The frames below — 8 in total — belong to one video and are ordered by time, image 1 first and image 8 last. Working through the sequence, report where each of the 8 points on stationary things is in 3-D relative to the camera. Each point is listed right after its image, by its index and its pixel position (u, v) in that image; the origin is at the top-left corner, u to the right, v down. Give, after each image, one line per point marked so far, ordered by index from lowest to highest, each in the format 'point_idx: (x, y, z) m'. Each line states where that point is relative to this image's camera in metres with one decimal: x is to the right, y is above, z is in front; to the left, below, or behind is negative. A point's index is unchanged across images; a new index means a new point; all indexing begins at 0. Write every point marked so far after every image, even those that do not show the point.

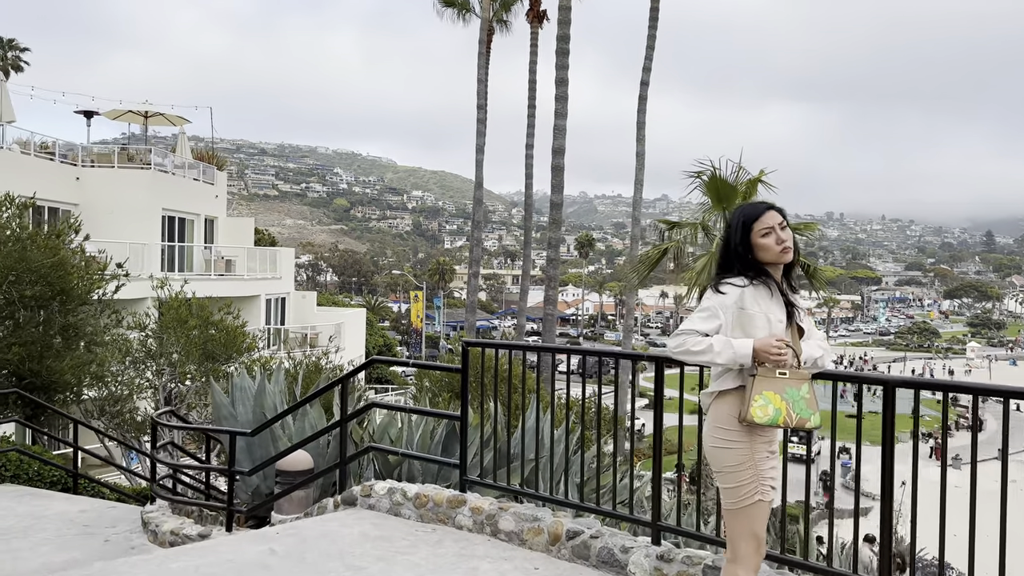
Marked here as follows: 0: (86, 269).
0: (-6.2, +0.3, +11.2) m
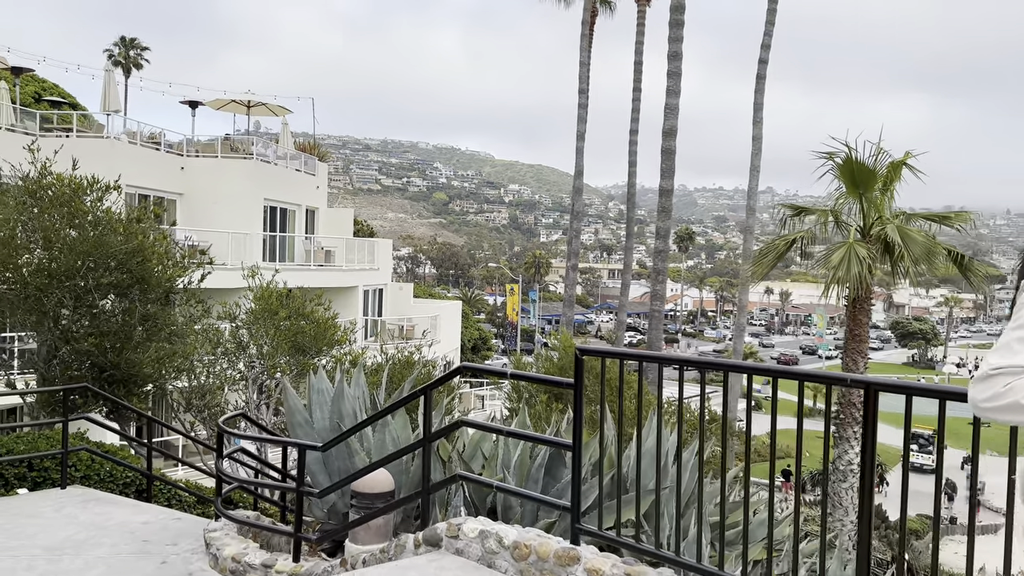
0: (-4.7, +0.5, +10.6) m
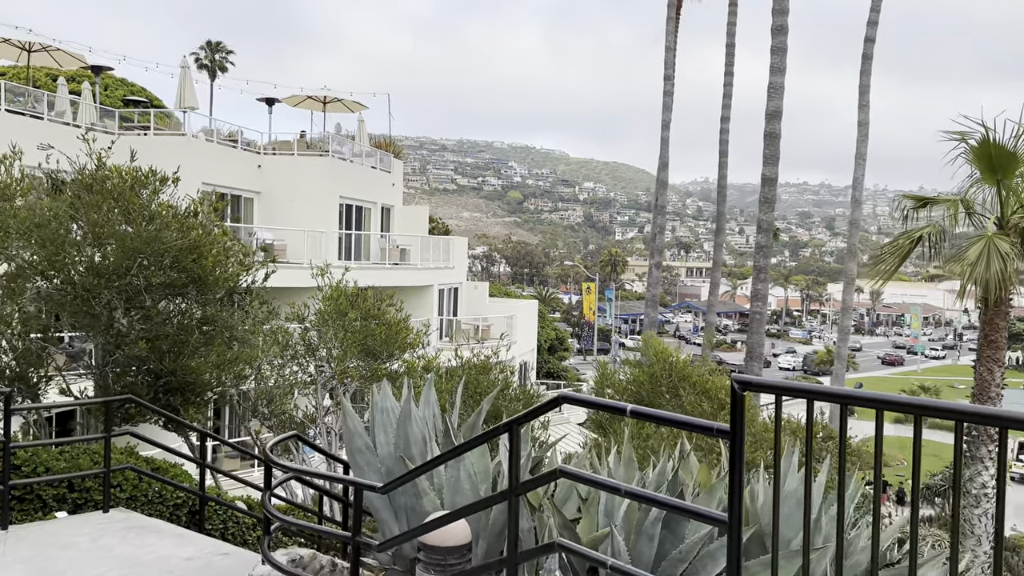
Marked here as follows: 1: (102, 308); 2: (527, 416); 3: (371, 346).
0: (-3.6, +0.5, +9.8) m
1: (-4.7, -0.2, +8.8) m
2: (+0.1, -0.6, +3.5) m
3: (-2.4, -1.0, +13.1) m
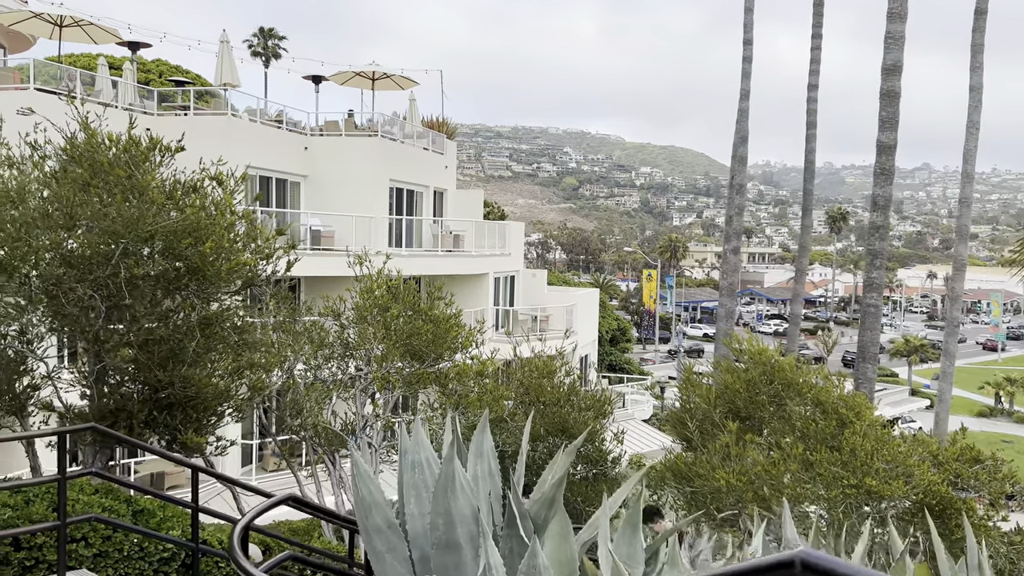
0: (-2.9, +0.6, +8.0) m
1: (-4.0, -0.2, +7.2) m
2: (+0.4, -0.6, +1.5) m
3: (-1.4, -0.9, +11.3) m
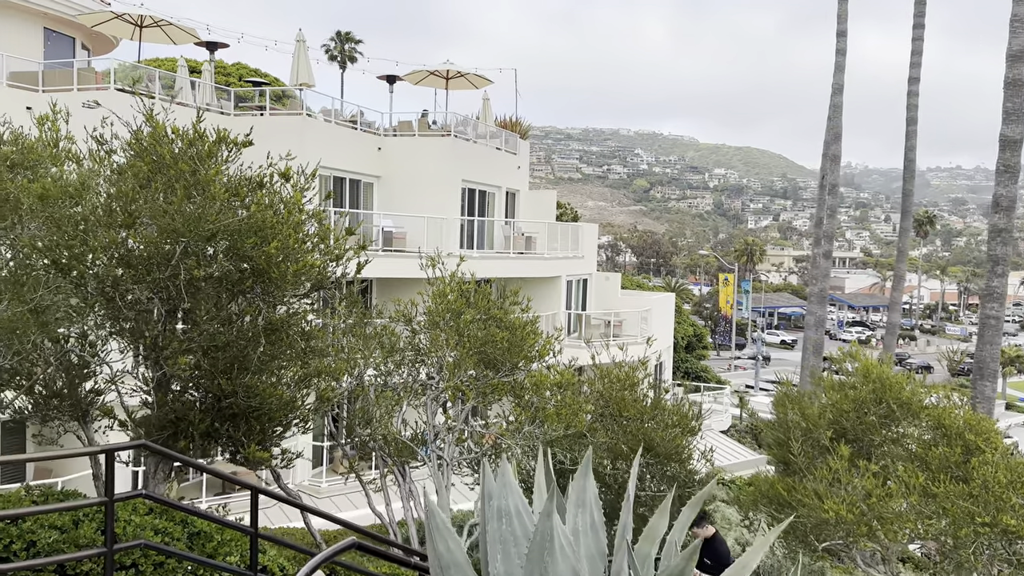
0: (-2.0, +0.5, +7.5) m
1: (-3.2, -0.2, +6.7) m
2: (+0.6, -0.6, +0.7) m
3: (-0.3, -0.9, +10.6) m
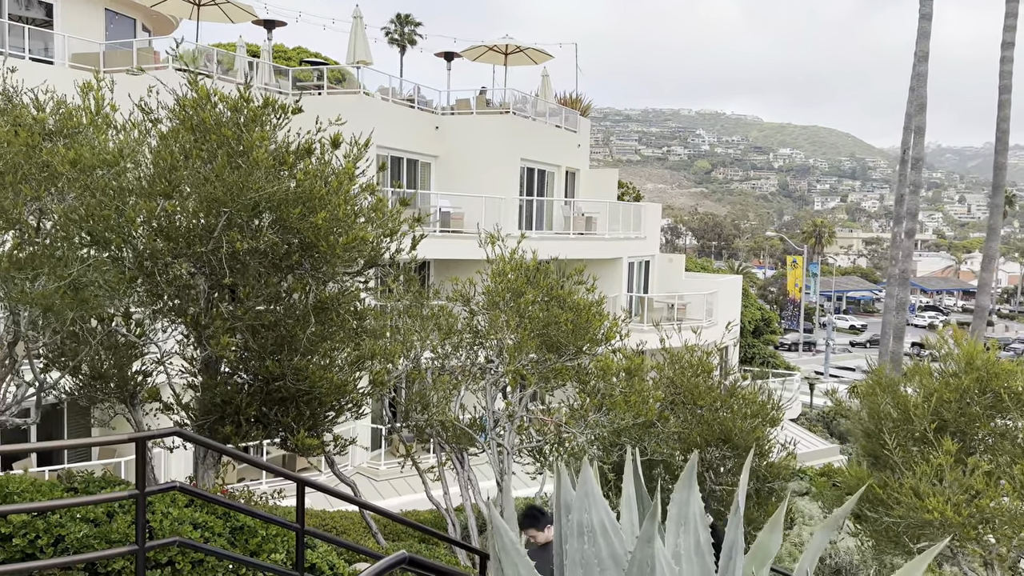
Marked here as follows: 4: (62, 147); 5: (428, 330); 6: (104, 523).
0: (-1.4, +0.8, +7.0) m
1: (-2.7, 0.0, +6.3) m
2: (+0.7, -0.6, 0.0) m
3: (+0.5, -0.6, +10.0) m
4: (-3.6, +1.1, +6.3) m
5: (-1.0, -0.5, +9.6) m
6: (-2.5, -1.4, +4.8) m
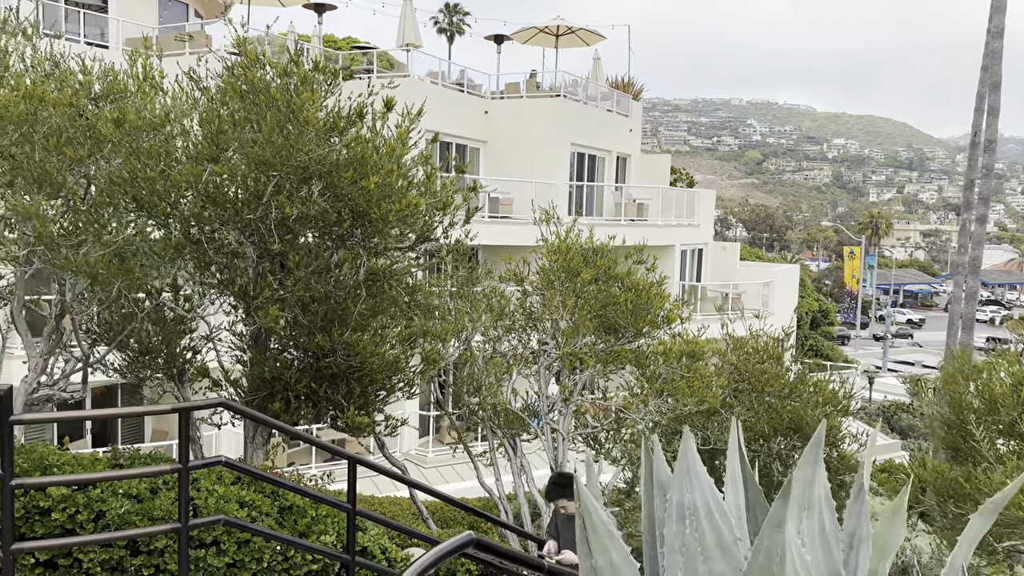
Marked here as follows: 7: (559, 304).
0: (-0.9, +1.0, +6.6) m
1: (-2.2, +0.3, +6.0) m
2: (+0.8, -0.4, -0.4) m
3: (+1.2, -0.4, +9.5) m
4: (-3.1, +1.4, +6.1) m
5: (-0.4, -0.3, +9.3) m
6: (-2.1, -1.2, +4.6) m
7: (+0.6, -0.2, +9.5) m
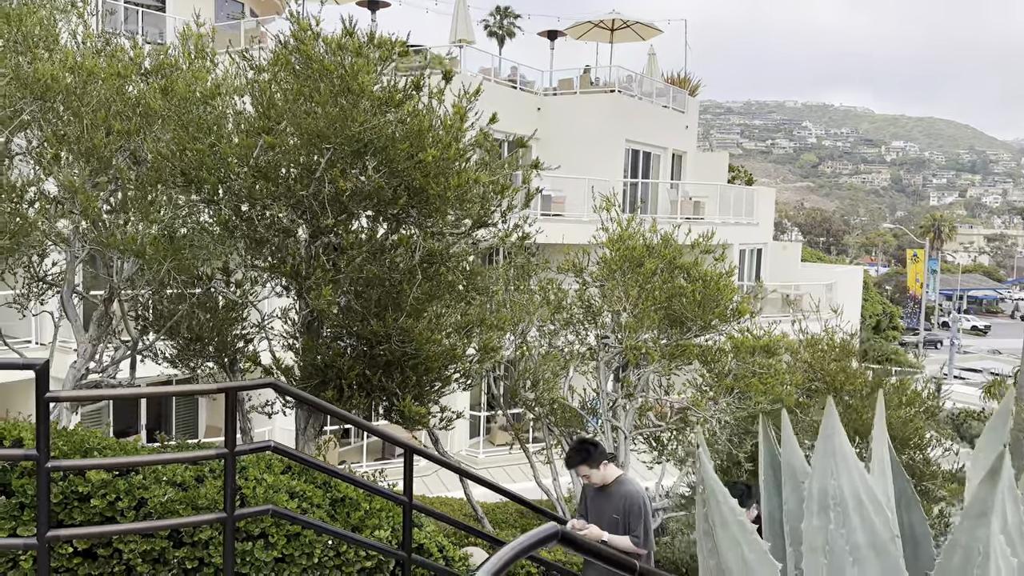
0: (-0.4, +1.1, +6.3) m
1: (-1.7, +0.4, +5.8) m
2: (+0.9, -0.3, -0.9) m
3: (+1.9, -0.3, +9.0) m
4: (-2.6, +1.5, +5.9) m
5: (+0.3, -0.2, +8.9) m
6: (-1.7, -1.1, +4.3) m
7: (+1.3, -0.1, +9.1) m
